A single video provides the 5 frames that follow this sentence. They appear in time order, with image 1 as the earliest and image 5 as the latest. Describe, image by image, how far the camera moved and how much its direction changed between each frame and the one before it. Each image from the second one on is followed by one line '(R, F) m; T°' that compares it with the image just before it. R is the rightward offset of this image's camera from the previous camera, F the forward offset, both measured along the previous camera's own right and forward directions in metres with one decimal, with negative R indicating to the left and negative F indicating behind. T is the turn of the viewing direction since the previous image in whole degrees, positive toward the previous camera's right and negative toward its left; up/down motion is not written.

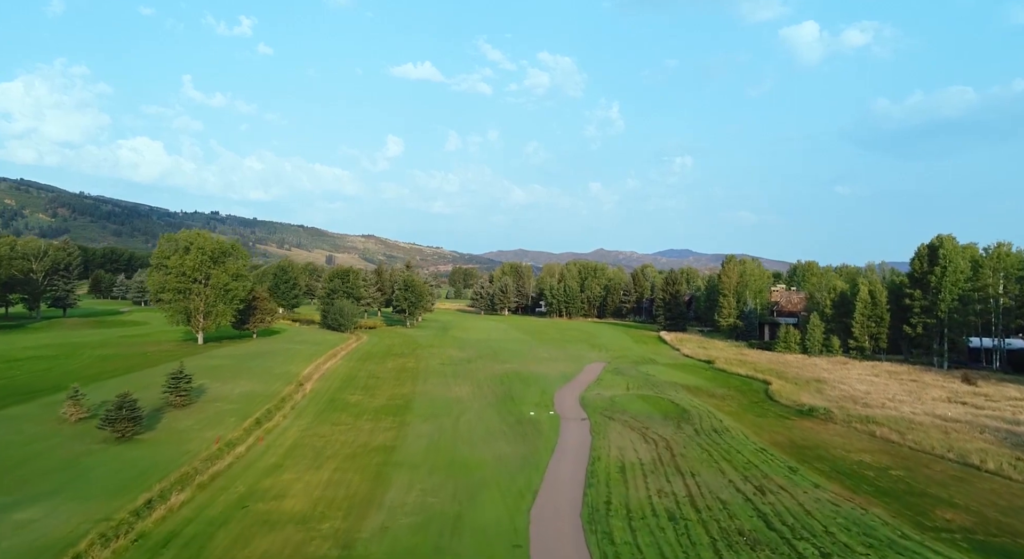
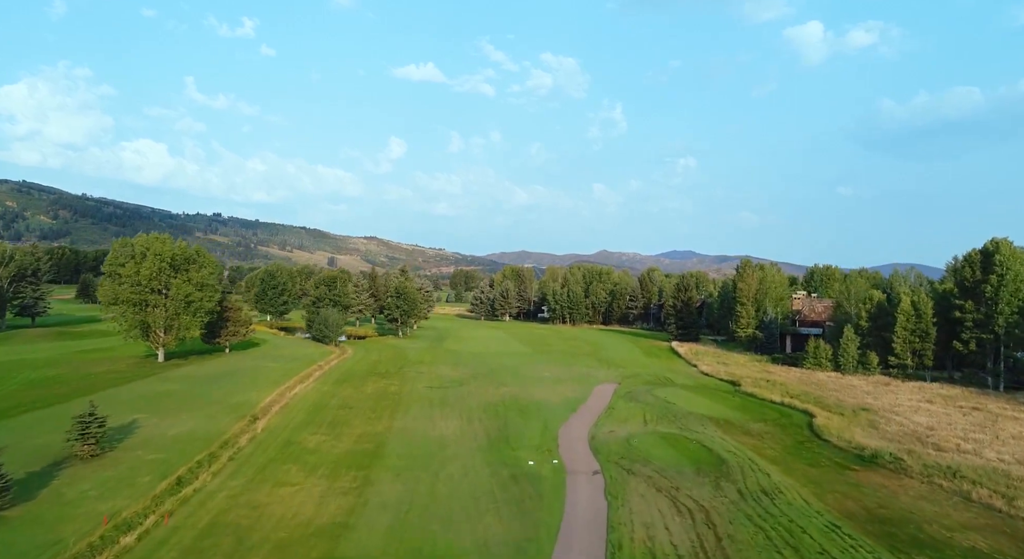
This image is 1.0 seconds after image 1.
(+0.3, +6.0) m; 0°
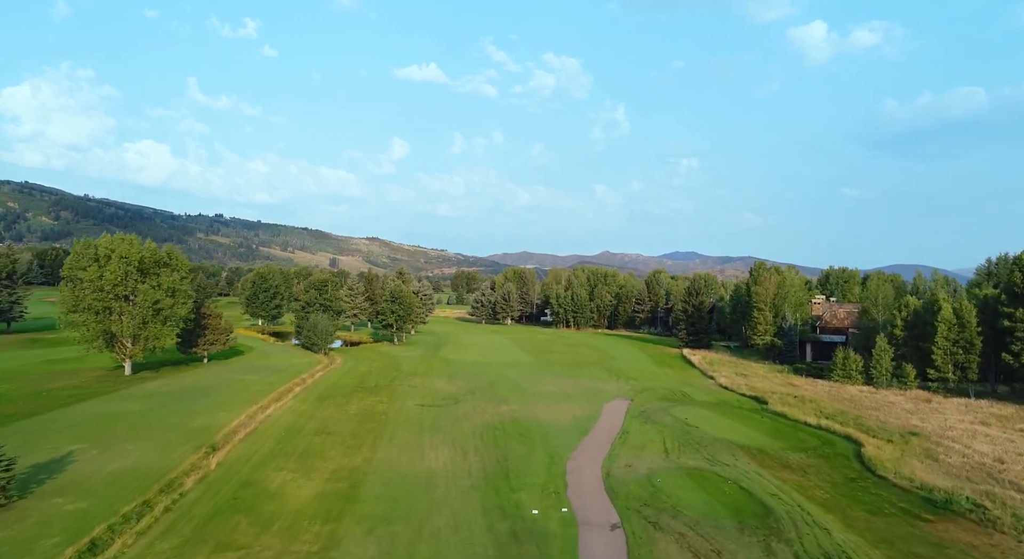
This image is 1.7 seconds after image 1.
(+0.1, +4.4) m; 0°
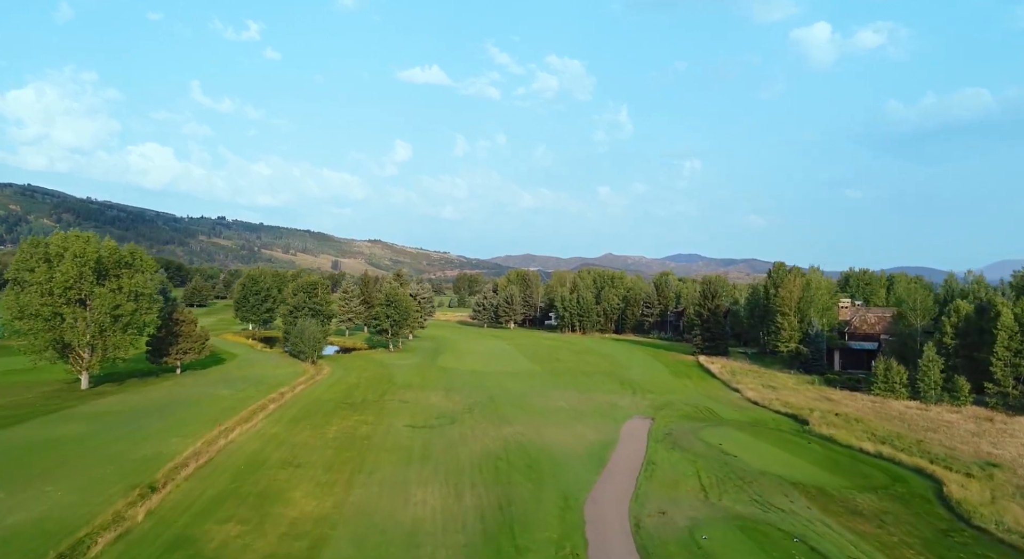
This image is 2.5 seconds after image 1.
(-0.1, +5.0) m; 0°
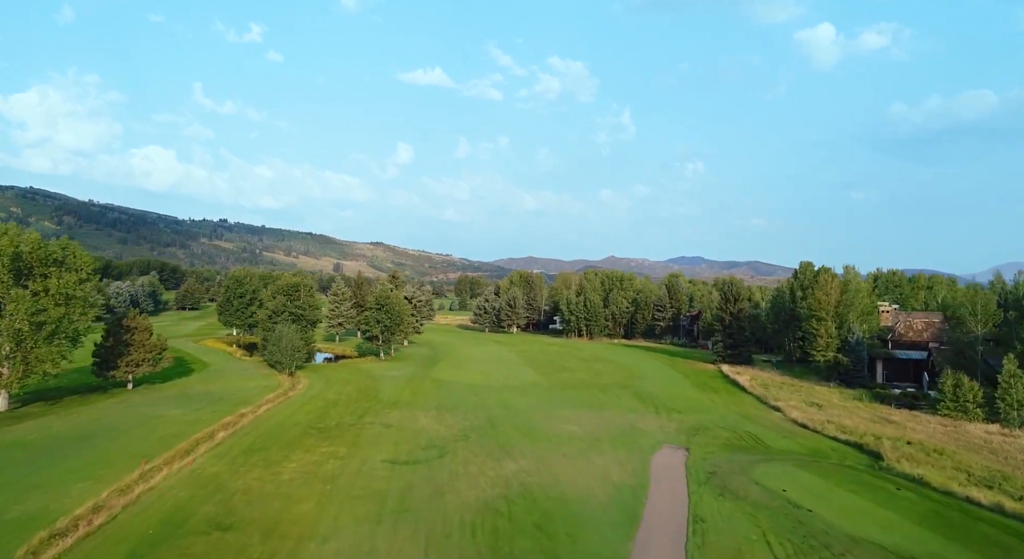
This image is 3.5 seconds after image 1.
(-0.1, +6.6) m; 0°
